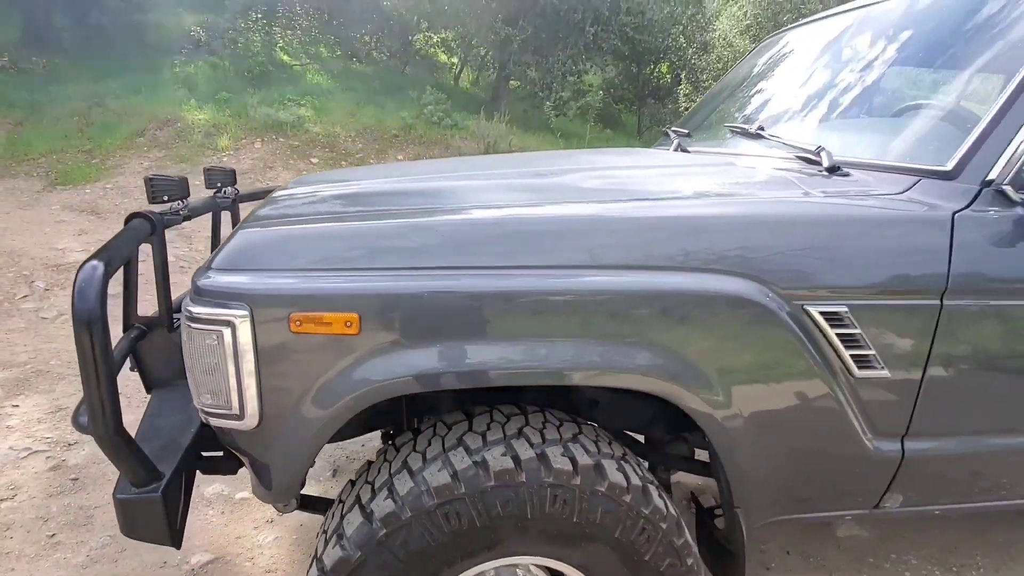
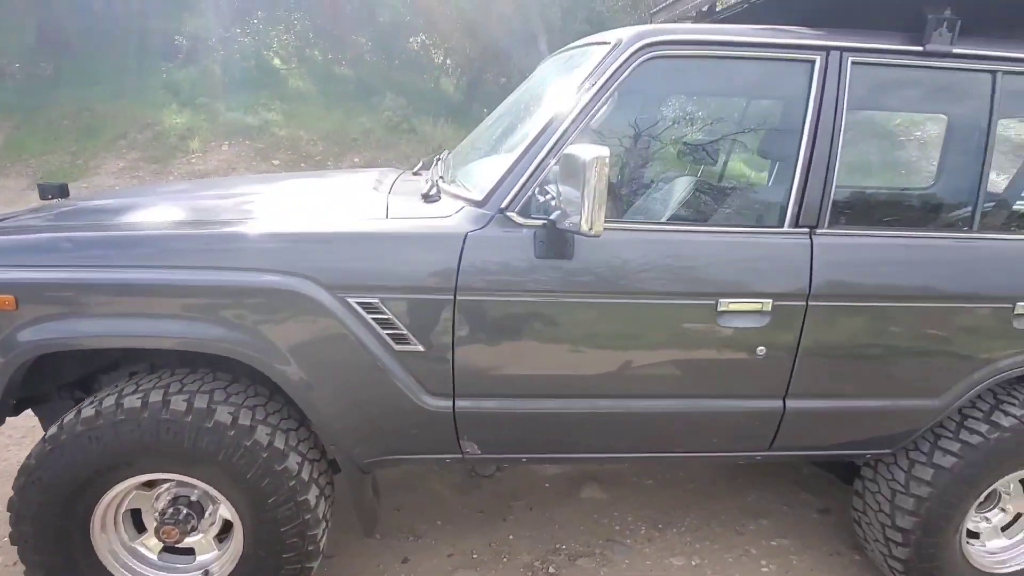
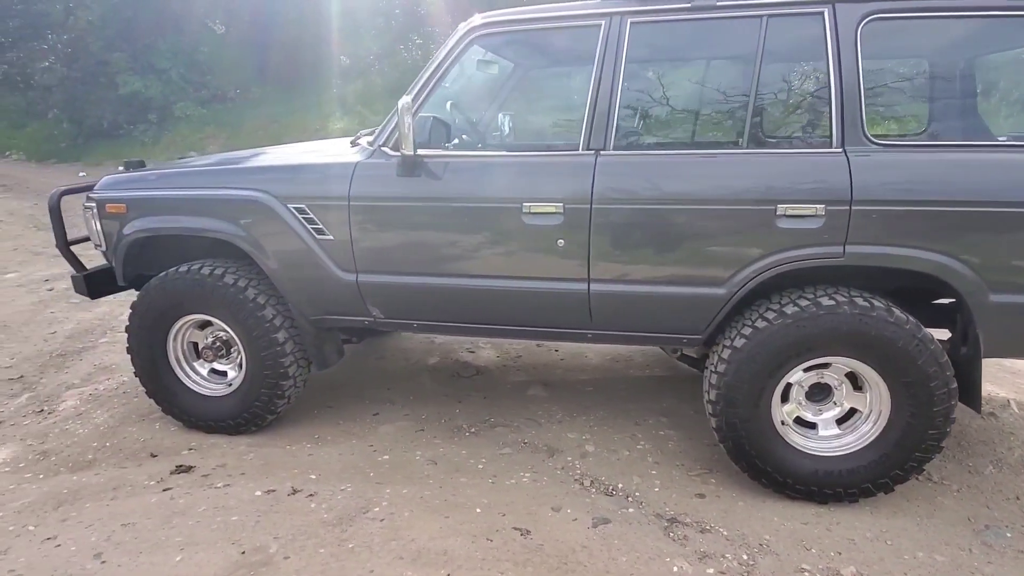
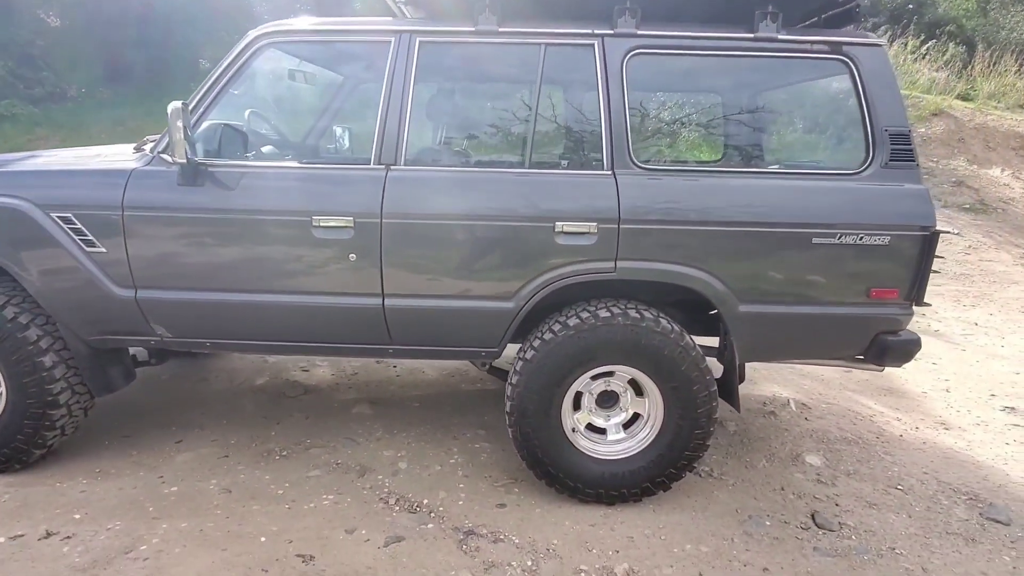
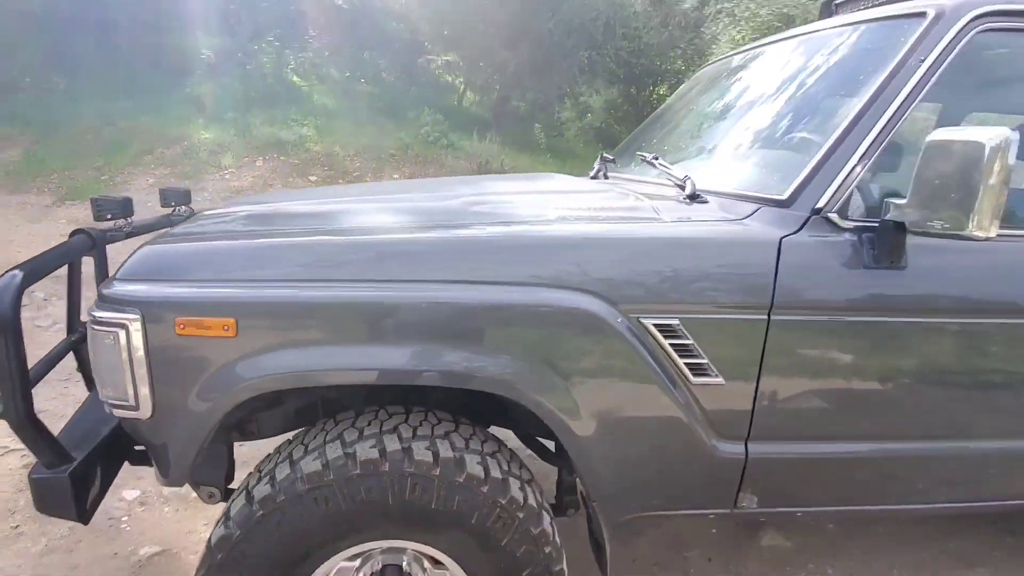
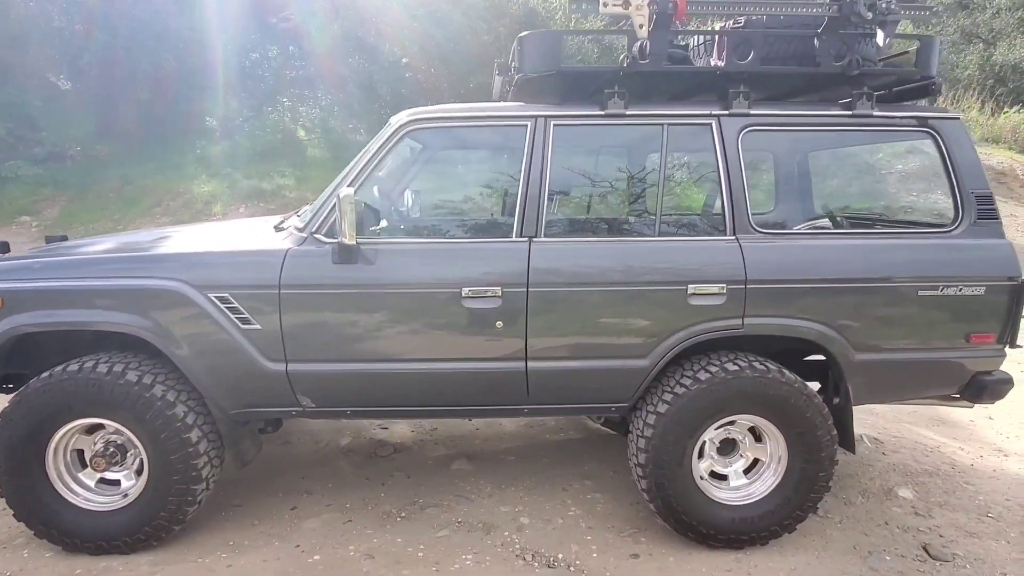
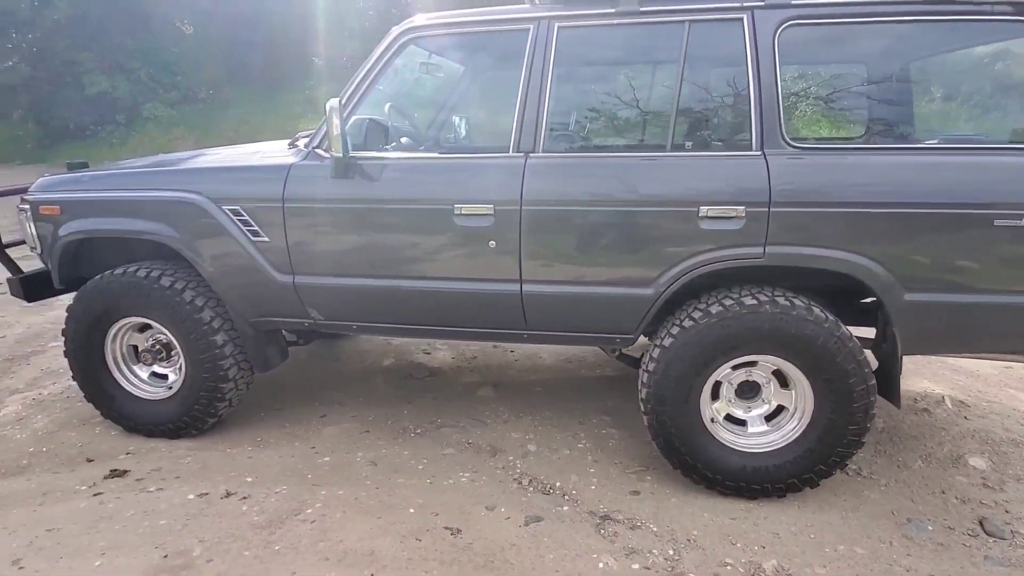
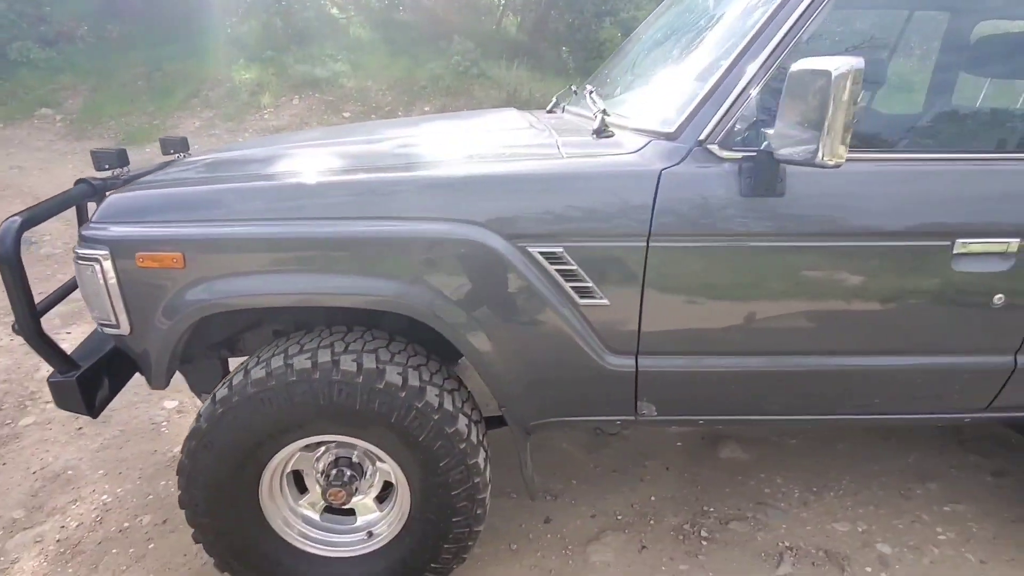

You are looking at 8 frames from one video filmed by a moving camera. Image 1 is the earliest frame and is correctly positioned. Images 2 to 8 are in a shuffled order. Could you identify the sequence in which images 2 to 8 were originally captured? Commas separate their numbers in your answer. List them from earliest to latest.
5, 8, 2, 6, 4, 7, 3
